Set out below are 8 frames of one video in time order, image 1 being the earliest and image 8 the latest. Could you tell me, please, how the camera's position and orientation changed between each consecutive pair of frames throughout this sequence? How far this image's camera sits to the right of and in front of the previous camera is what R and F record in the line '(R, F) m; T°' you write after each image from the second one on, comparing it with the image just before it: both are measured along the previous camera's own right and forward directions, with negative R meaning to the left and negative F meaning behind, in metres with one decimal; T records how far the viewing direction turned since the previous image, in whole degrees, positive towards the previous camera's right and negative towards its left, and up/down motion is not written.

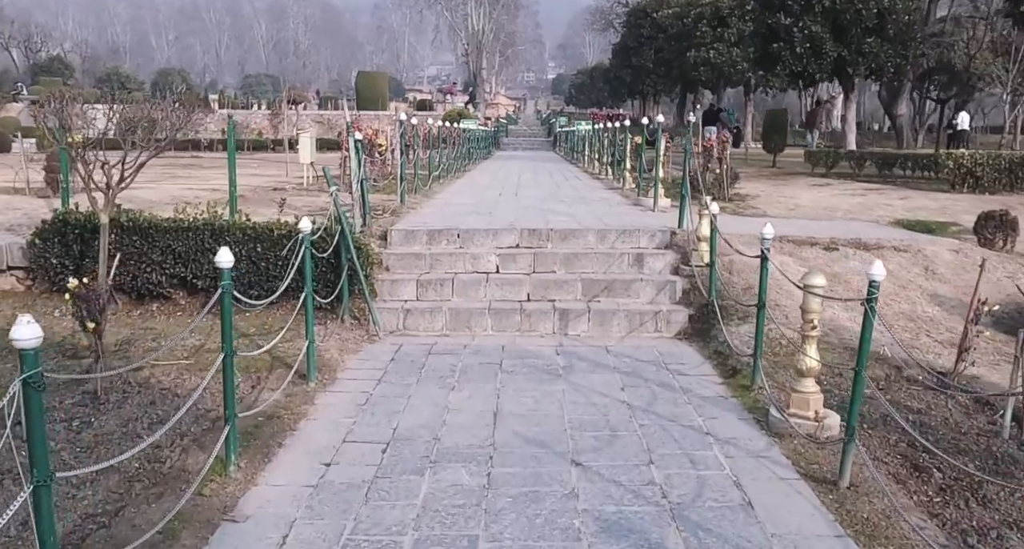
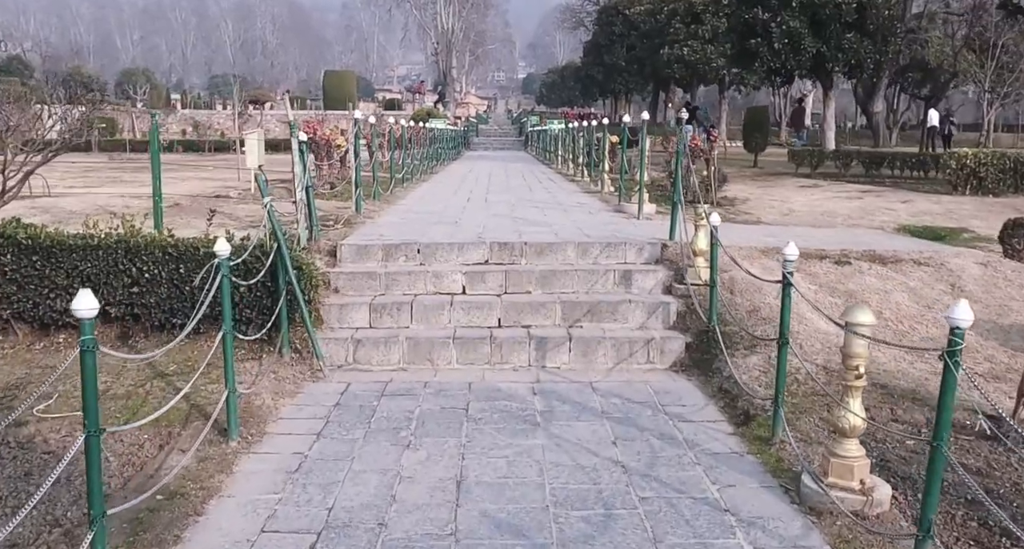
(0.0, +1.1) m; +2°
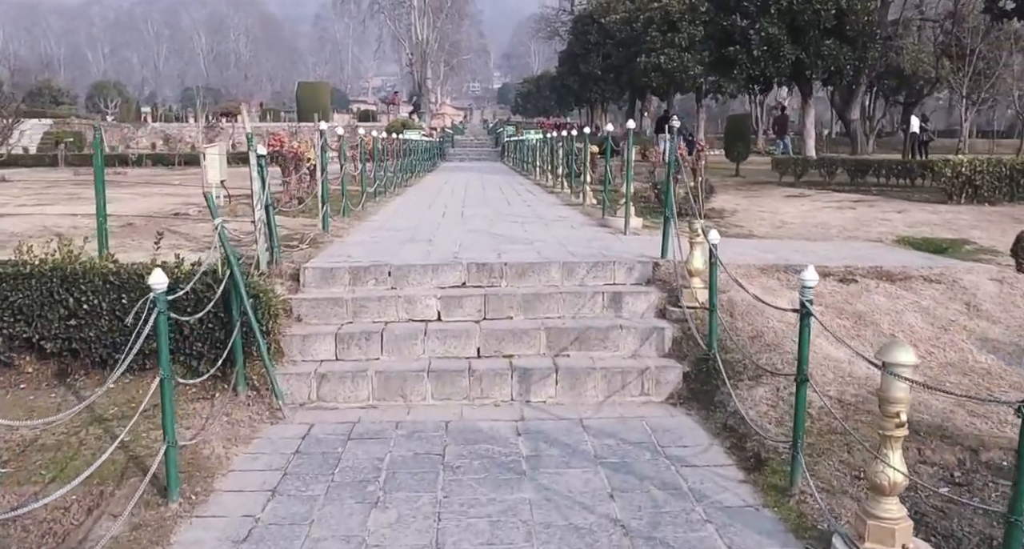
(0.0, +0.6) m; +1°
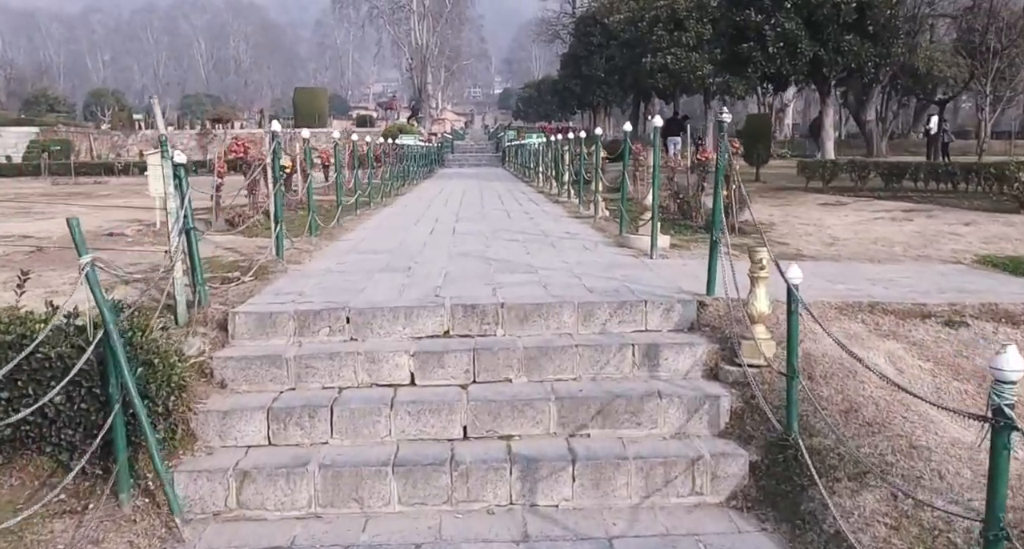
(0.0, +1.7) m; 0°
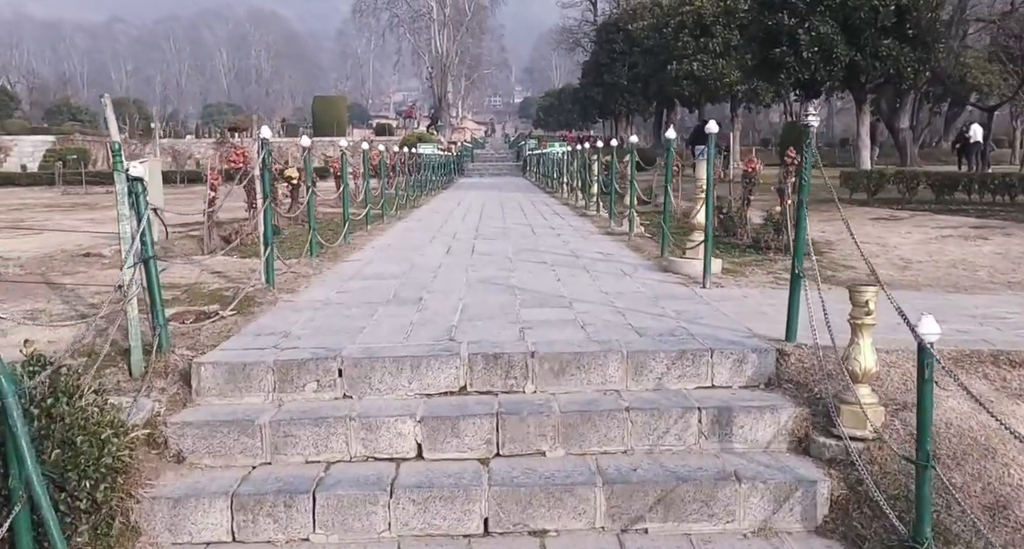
(-0.1, +1.0) m; -1°
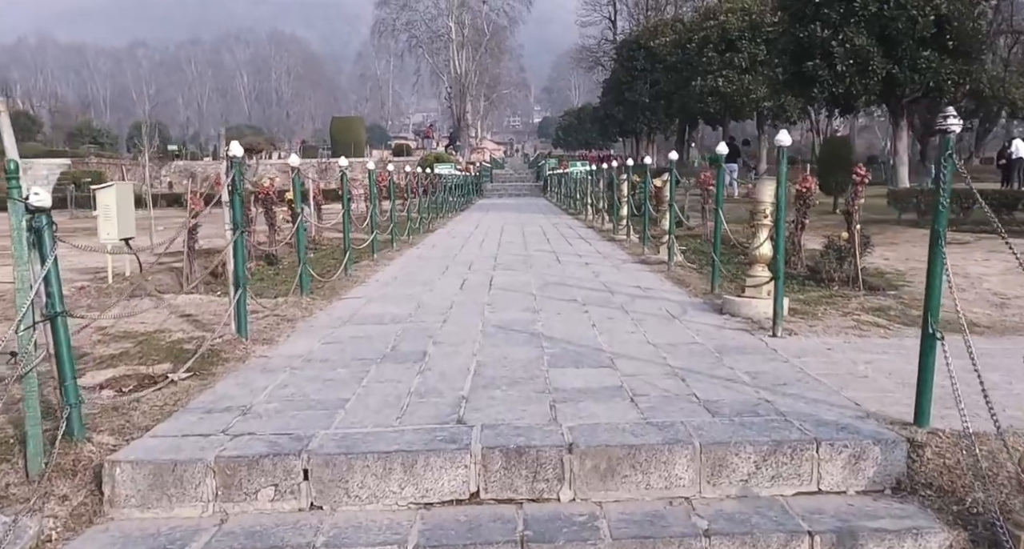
(0.0, +1.1) m; -1°
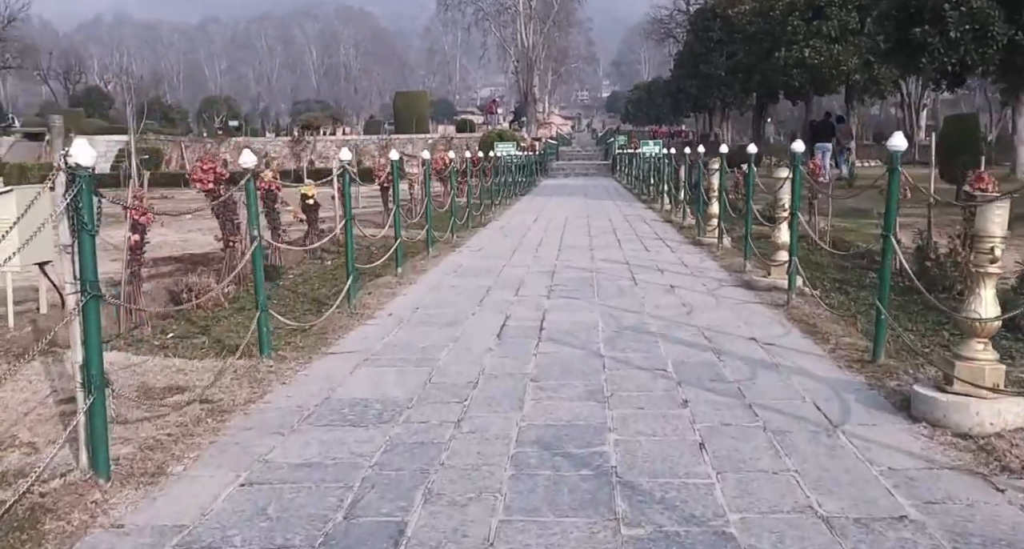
(0.0, +2.1) m; -4°
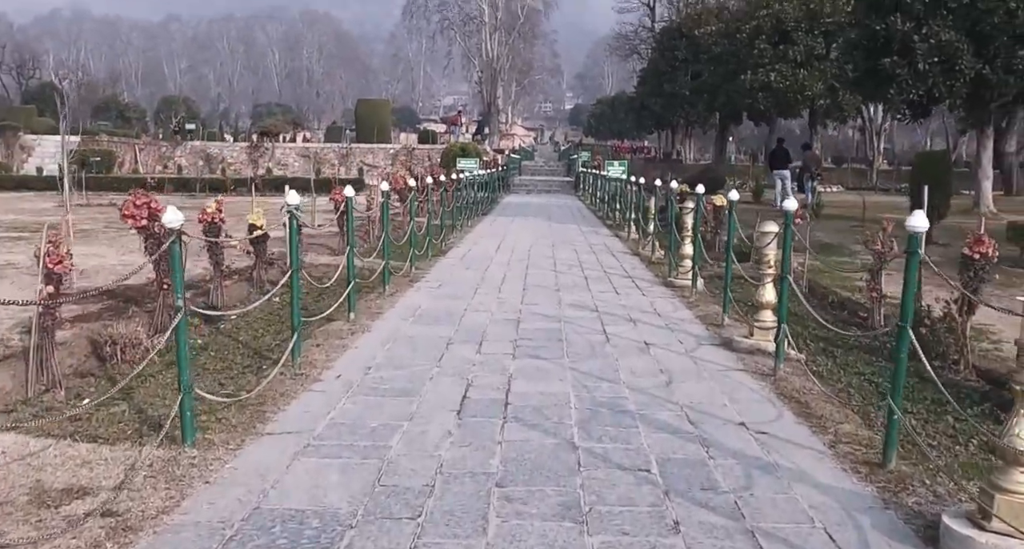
(0.0, +0.5) m; +2°
